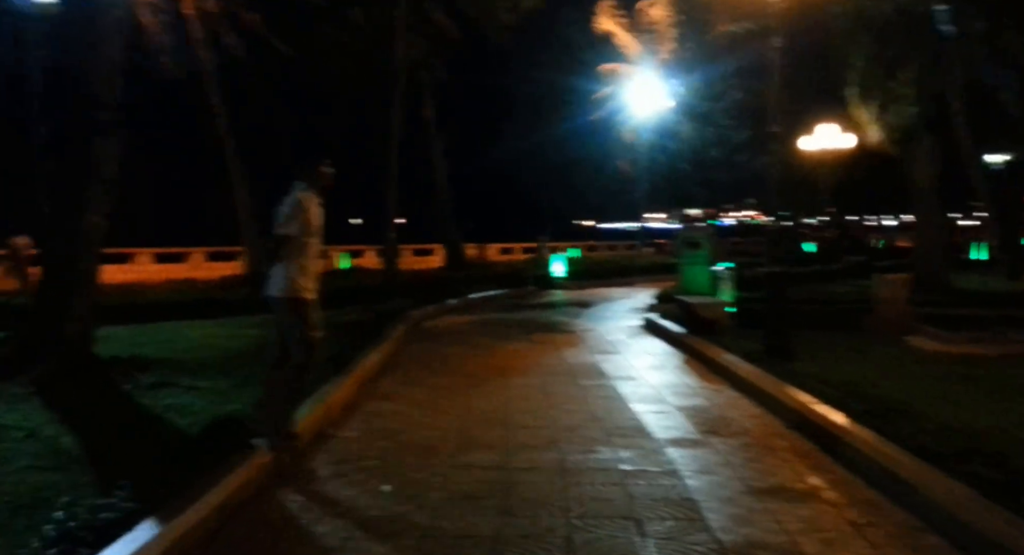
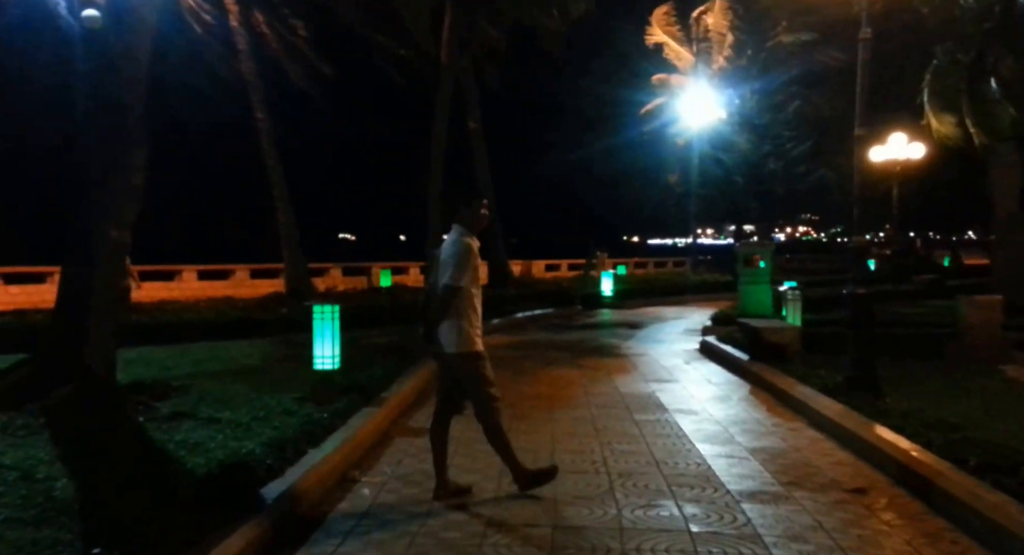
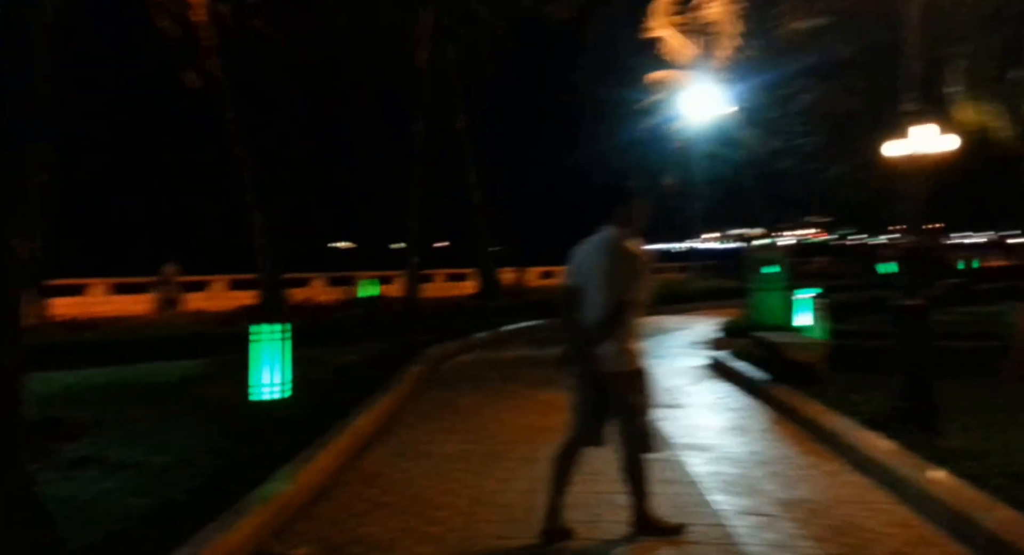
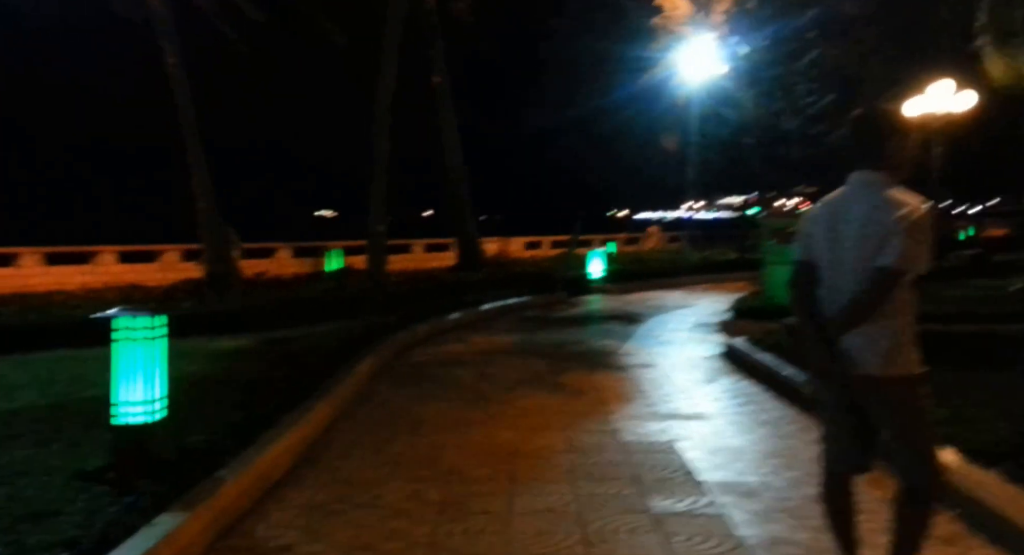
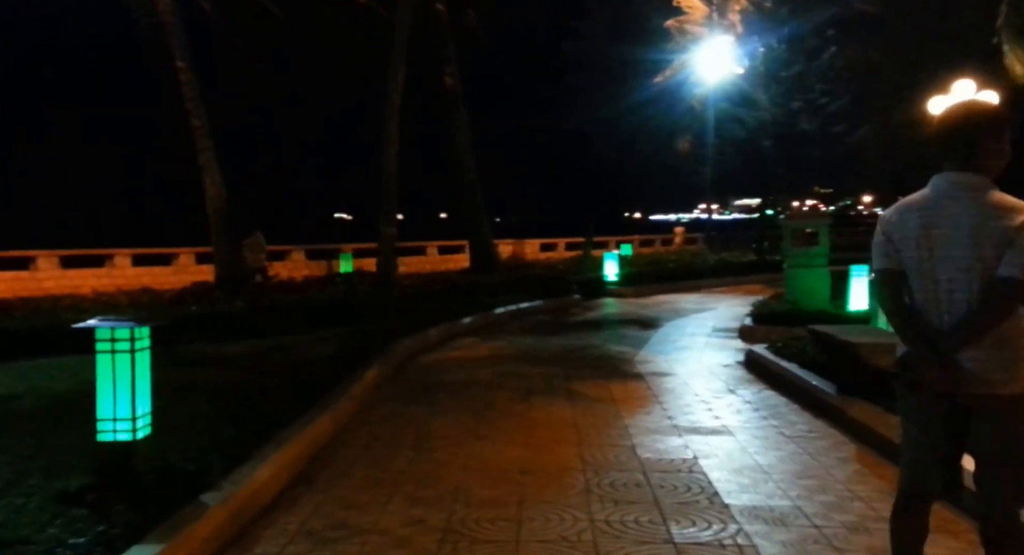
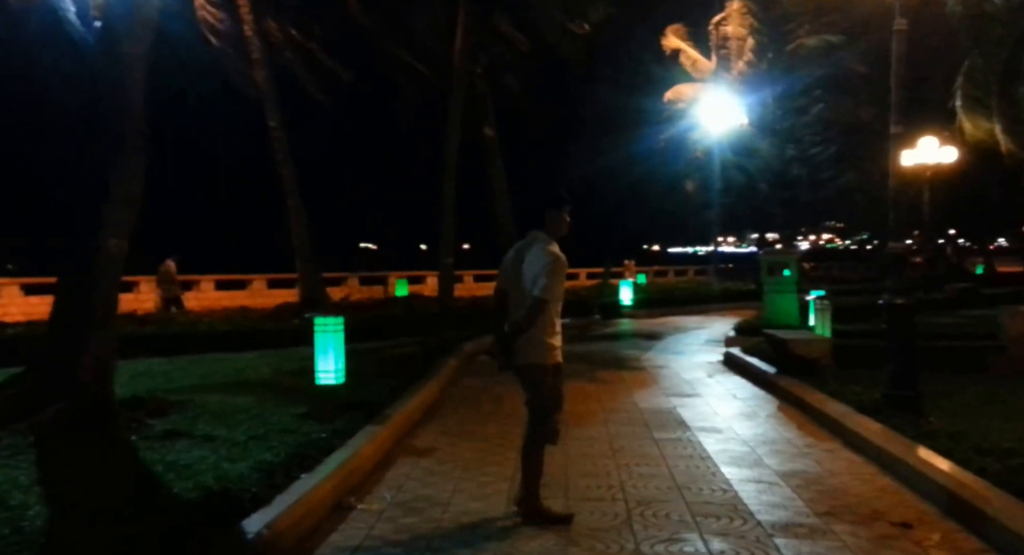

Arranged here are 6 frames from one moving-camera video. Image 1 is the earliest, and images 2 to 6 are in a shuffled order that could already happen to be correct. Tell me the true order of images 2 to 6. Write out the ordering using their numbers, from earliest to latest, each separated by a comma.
2, 6, 3, 4, 5
